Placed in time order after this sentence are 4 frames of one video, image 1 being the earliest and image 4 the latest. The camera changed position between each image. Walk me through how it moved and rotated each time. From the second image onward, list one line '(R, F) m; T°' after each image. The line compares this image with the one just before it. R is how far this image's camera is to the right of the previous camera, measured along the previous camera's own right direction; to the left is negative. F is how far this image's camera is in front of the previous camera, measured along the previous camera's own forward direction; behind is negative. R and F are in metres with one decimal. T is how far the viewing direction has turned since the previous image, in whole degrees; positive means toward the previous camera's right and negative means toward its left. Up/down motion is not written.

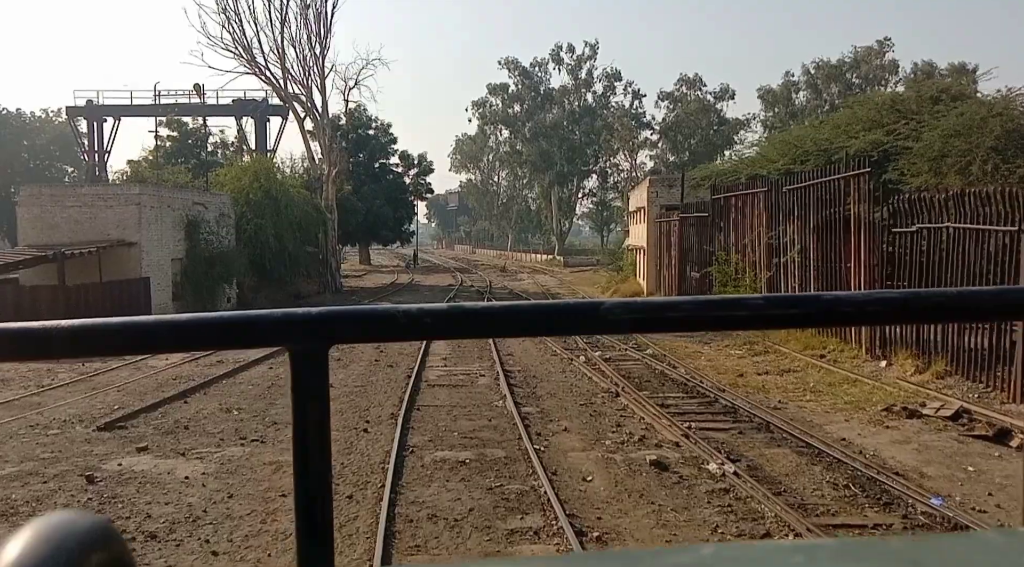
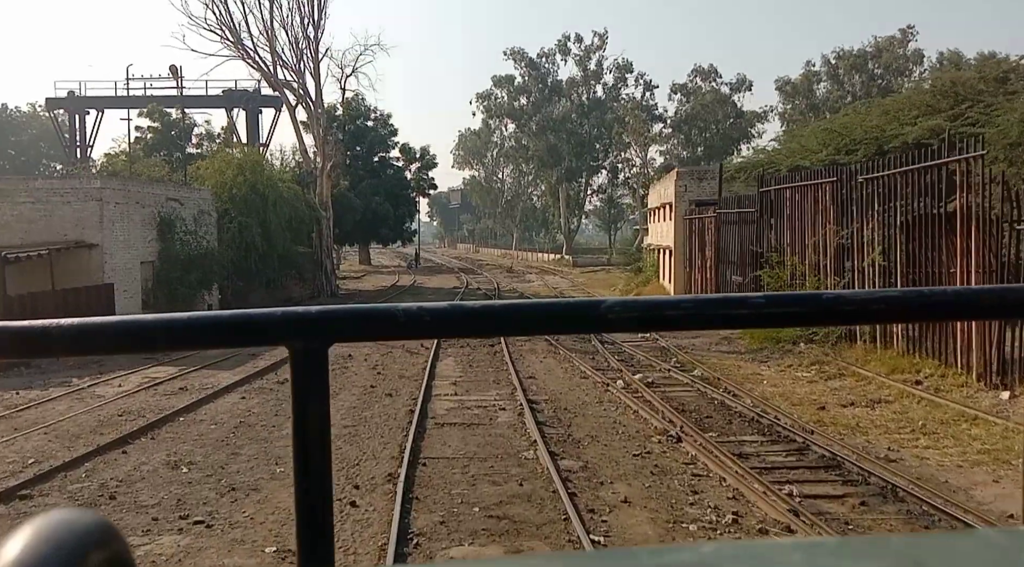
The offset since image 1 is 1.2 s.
(-0.3, +2.5) m; 0°
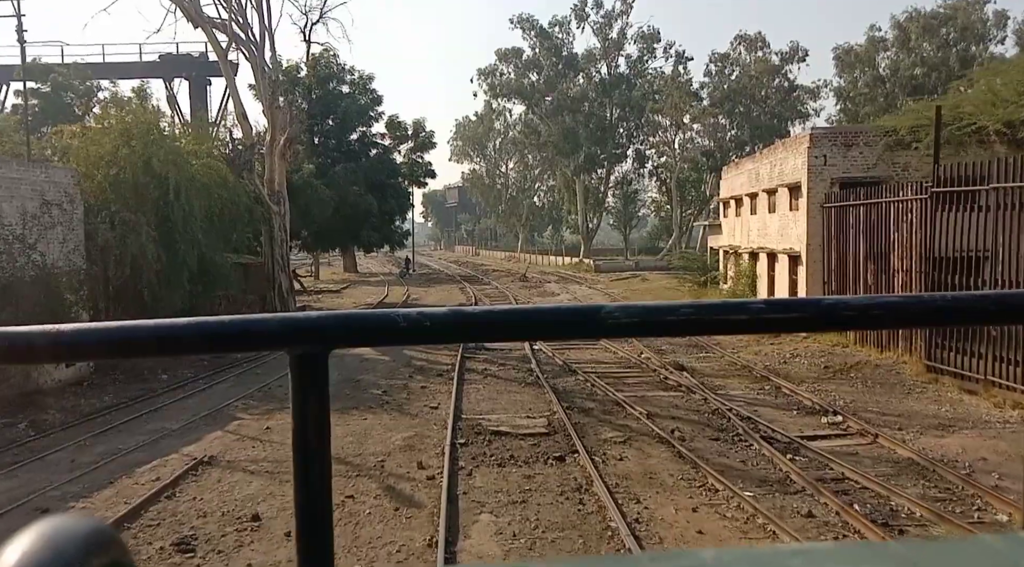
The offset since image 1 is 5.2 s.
(-0.9, +8.5) m; 0°
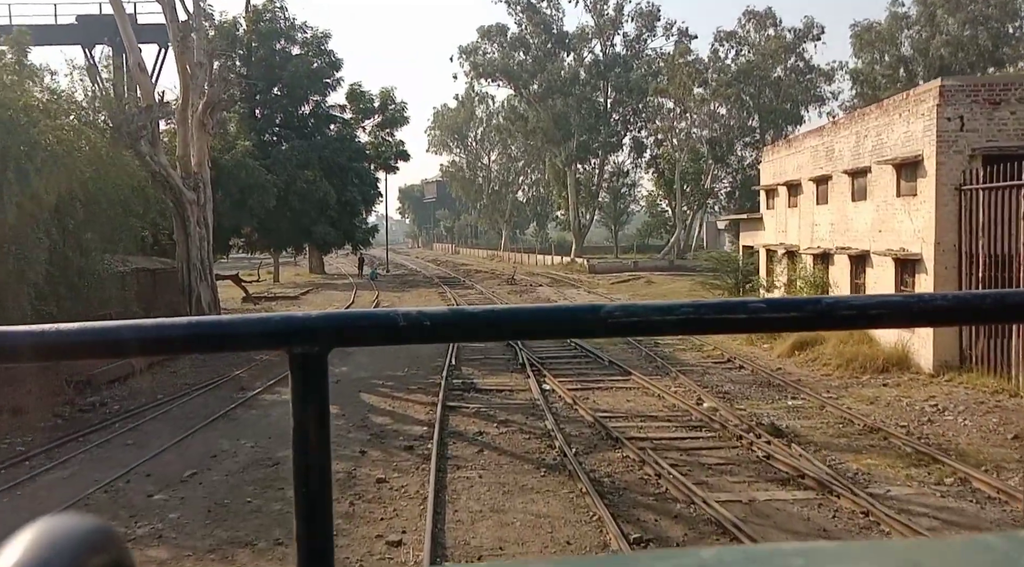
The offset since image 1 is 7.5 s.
(-0.3, +4.9) m; +1°
